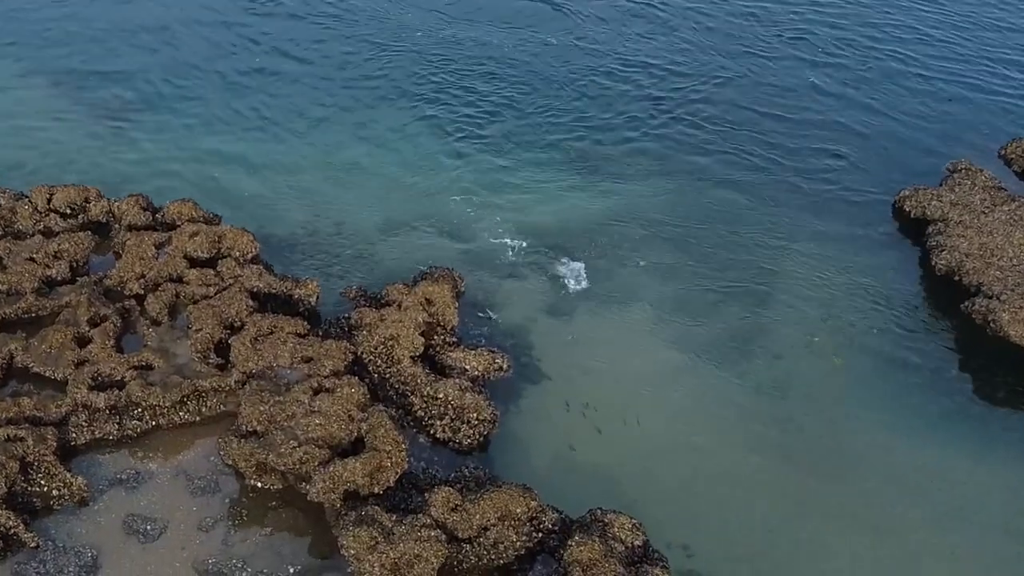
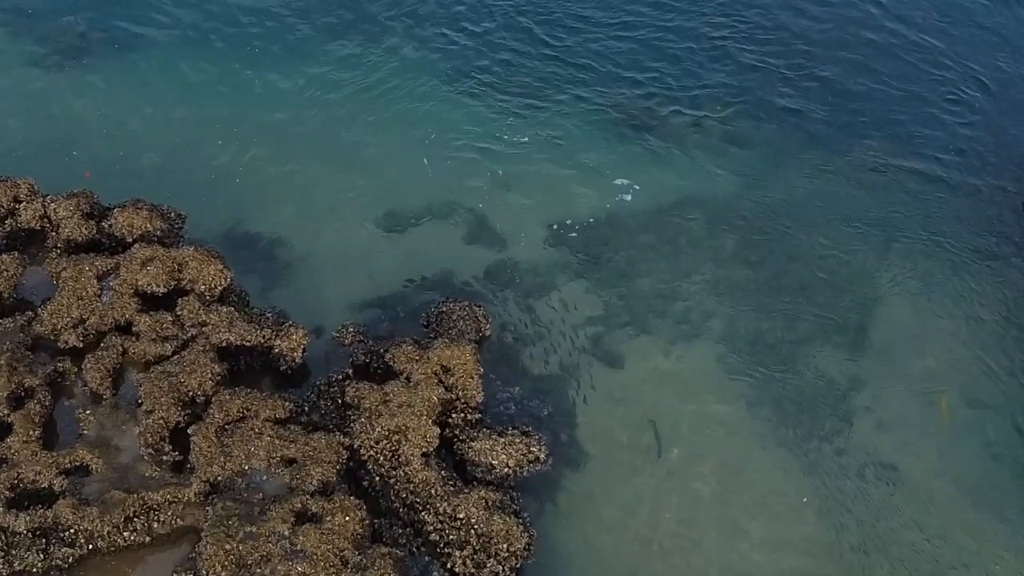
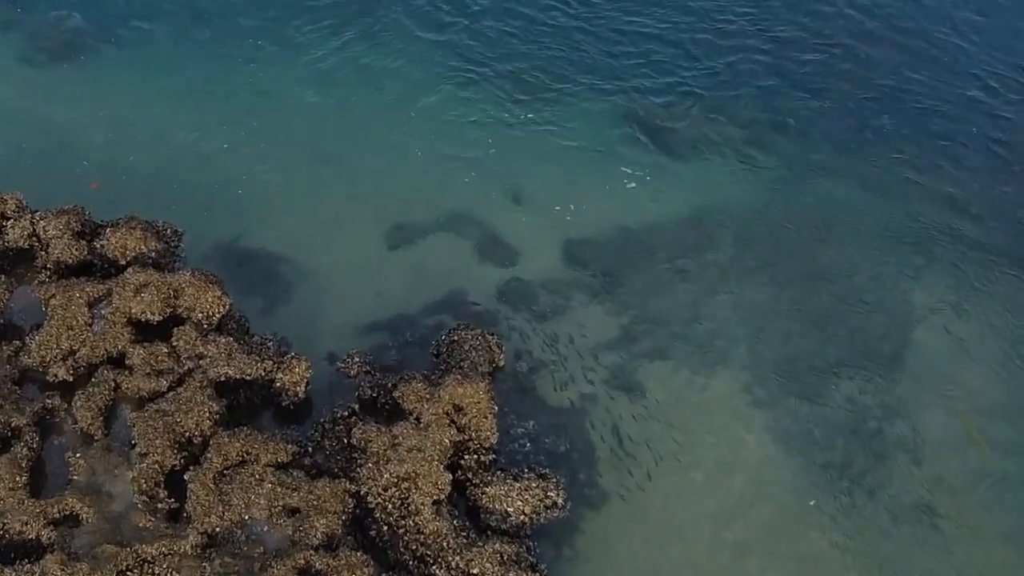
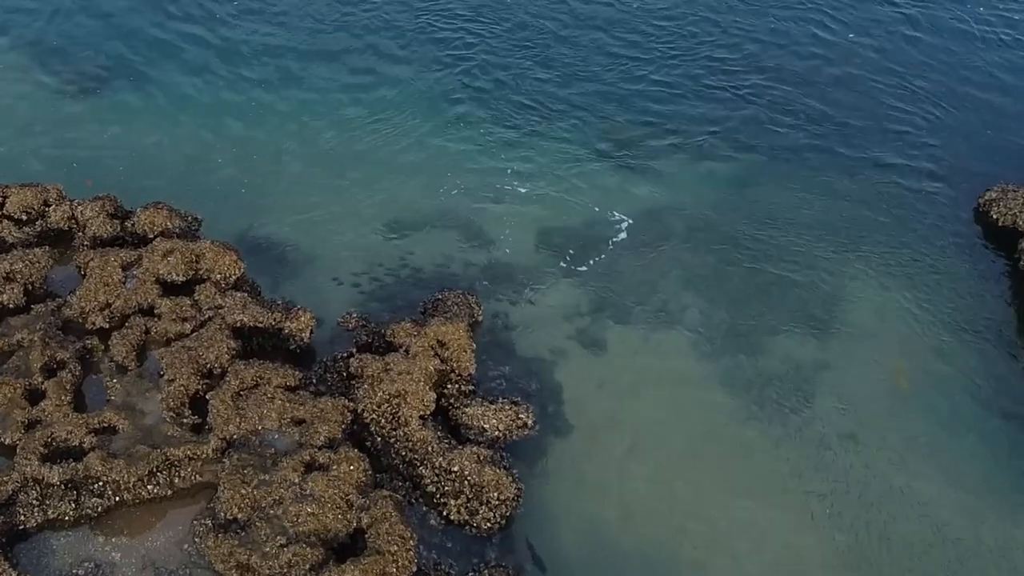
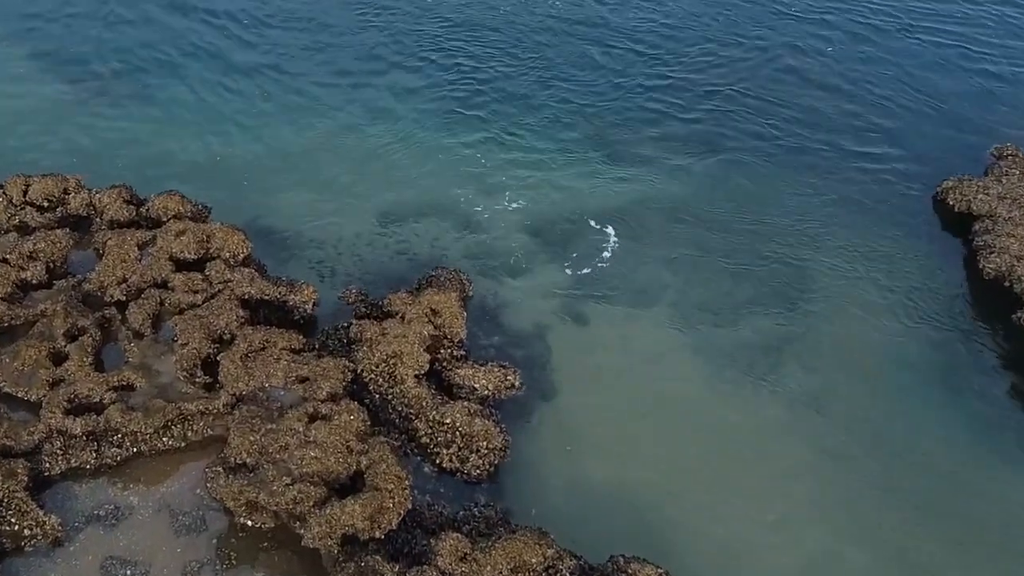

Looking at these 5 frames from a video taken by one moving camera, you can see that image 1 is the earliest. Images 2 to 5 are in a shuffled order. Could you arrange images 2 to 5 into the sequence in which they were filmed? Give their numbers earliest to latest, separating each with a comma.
5, 4, 2, 3
